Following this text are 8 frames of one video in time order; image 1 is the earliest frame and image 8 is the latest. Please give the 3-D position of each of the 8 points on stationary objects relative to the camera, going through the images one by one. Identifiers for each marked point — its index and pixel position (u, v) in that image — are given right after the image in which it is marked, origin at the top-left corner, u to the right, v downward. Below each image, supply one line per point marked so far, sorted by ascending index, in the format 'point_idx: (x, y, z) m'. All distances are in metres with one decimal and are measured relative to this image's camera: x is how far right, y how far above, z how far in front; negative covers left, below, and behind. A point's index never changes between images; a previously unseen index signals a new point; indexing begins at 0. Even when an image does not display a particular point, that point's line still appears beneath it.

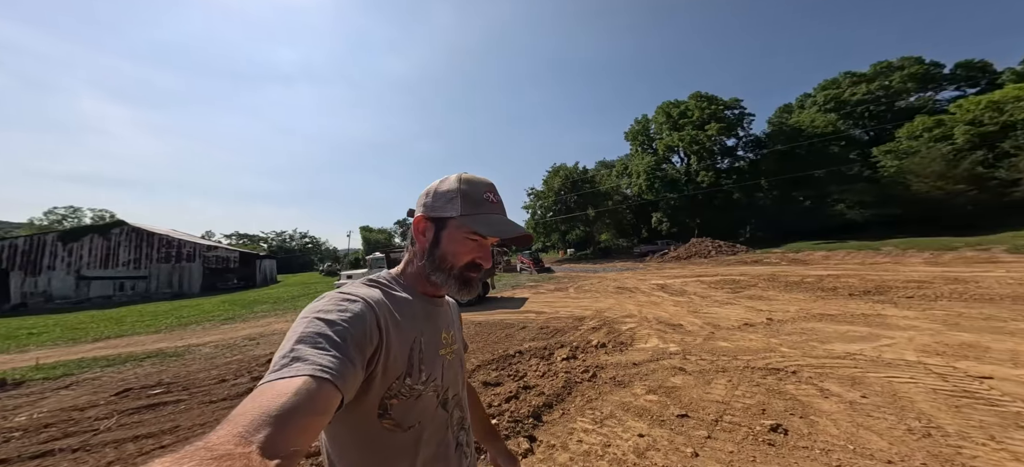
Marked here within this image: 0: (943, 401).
0: (+8.2, -3.0, +5.7) m
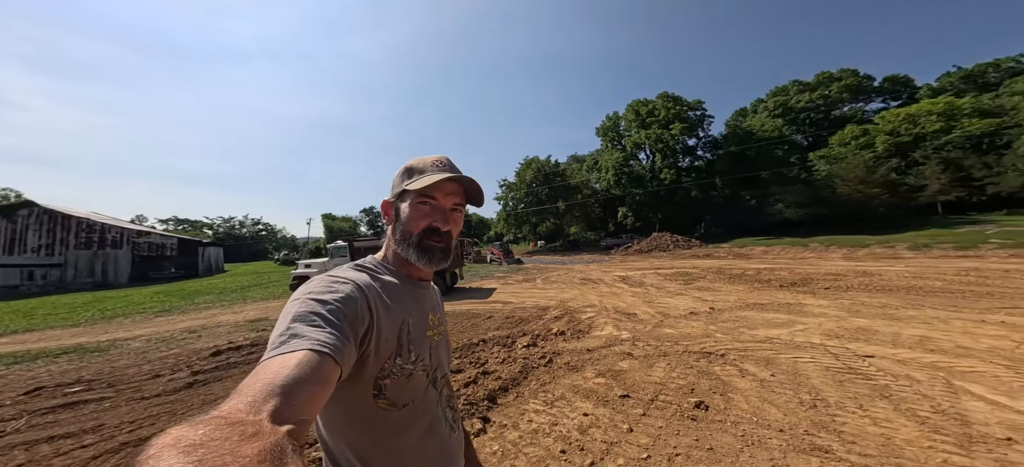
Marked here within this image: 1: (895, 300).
0: (+6.9, -3.0, +6.6) m
1: (+13.9, -2.3, +11.2) m
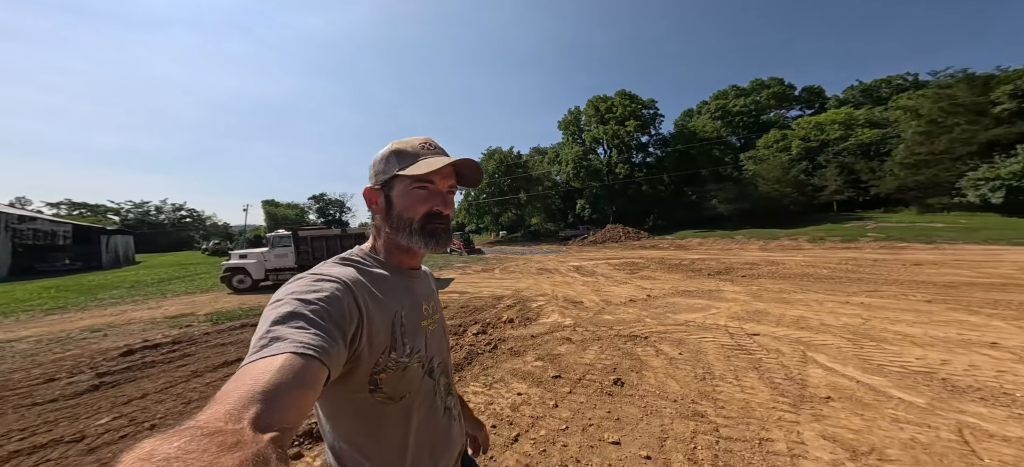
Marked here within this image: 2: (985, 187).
0: (+5.1, -2.9, +7.6) m
1: (+11.6, -2.1, +13.0) m
2: (+23.4, +2.3, +15.9) m
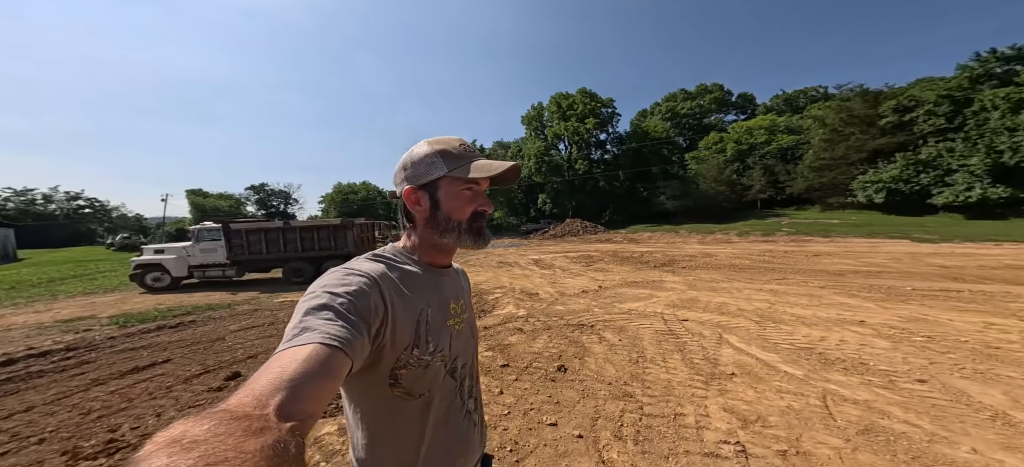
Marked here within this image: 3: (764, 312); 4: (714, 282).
0: (+3.6, -2.7, +8.2) m
1: (+9.4, -1.9, +14.3) m
2: (+20.9, +2.6, +18.5) m
3: (+7.2, -2.2, +9.1) m
4: (+8.6, -2.0, +13.4) m
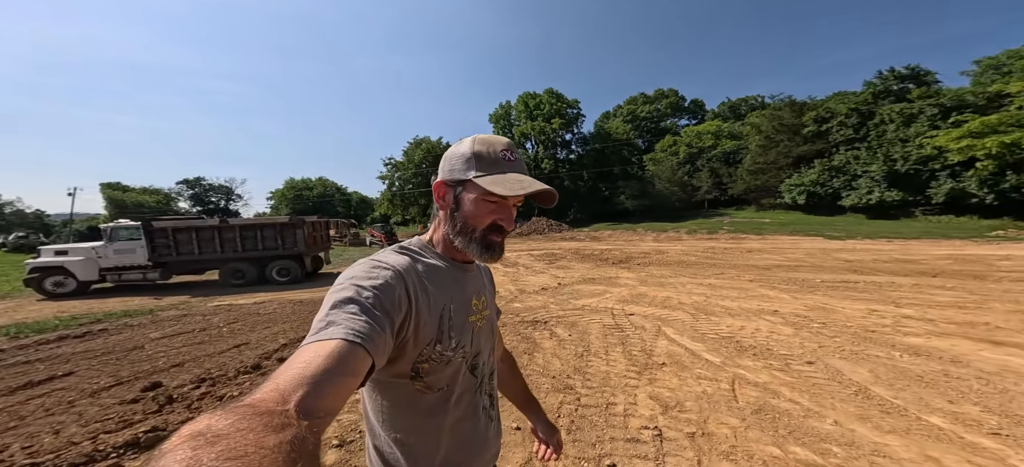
0: (+2.3, -2.7, +8.6) m
1: (+7.4, -1.8, +15.2) m
2: (+18.4, +2.8, +20.5) m
3: (+5.8, -2.2, +9.8) m
4: (+6.7, -2.0, +14.2) m
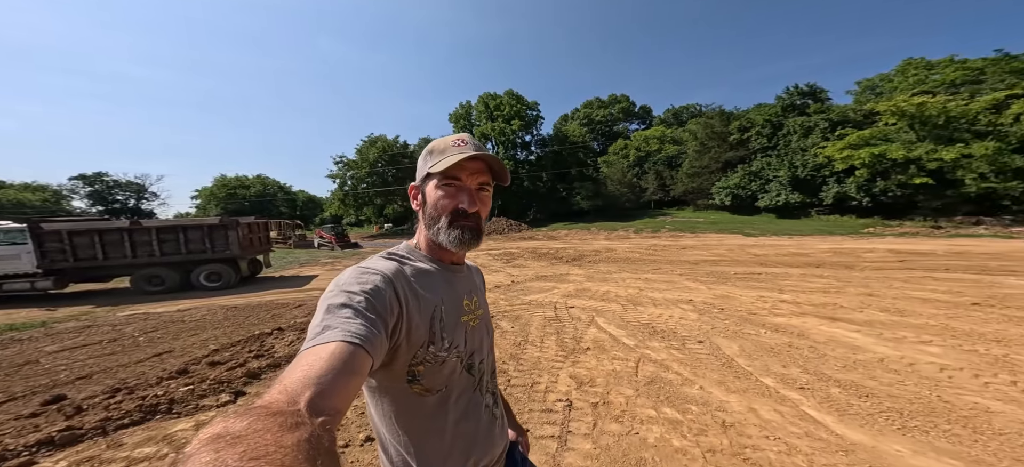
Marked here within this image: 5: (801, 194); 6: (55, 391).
0: (+0.7, -2.7, +9.1) m
1: (+5.0, -1.7, +16.3) m
2: (+15.2, +2.9, +22.9) m
3: (+4.0, -2.1, +10.8) m
4: (+4.4, -1.9, +15.2) m
5: (+17.6, +2.4, +19.3) m
6: (-5.8, -2.0, +4.0) m
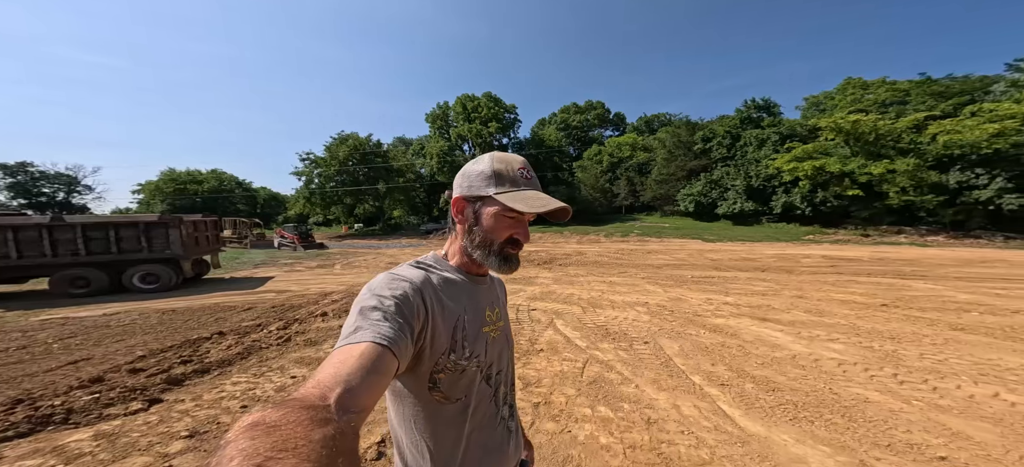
0: (-0.4, -2.7, +9.2) m
1: (+3.4, -1.9, +16.7) m
2: (+13.1, +2.5, +24.0) m
3: (+2.8, -2.3, +11.1) m
4: (+2.8, -2.1, +15.6) m
5: (+15.7, +2.0, +20.6) m
6: (-6.5, -1.9, +3.6) m
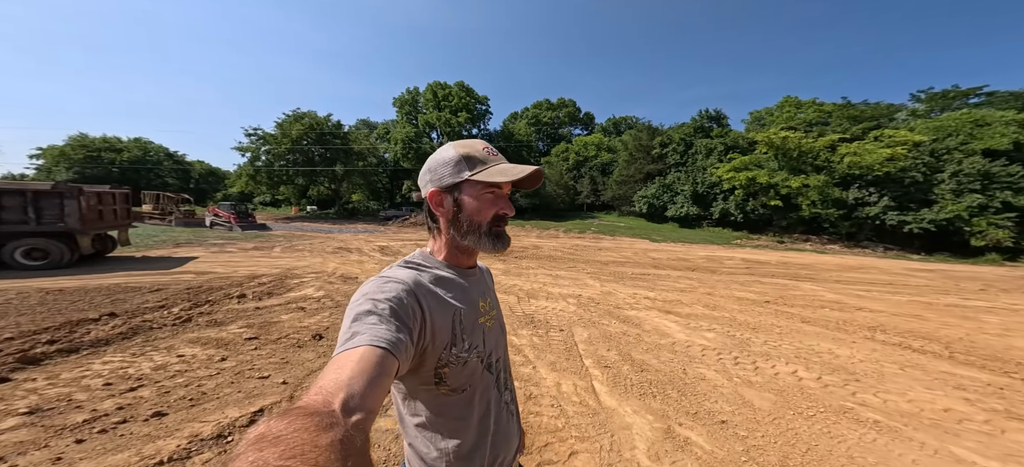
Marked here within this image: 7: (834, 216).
0: (-2.2, -2.4, +9.3) m
1: (+0.8, -1.6, +17.1) m
2: (+10.0, +2.5, +25.3) m
3: (+0.8, -2.1, +11.5) m
4: (+0.4, -1.8, +15.9) m
5: (+12.9, +1.8, +22.3) m
6: (-7.6, -1.5, +3.1) m
7: (+16.9, +0.9, +16.7) m
